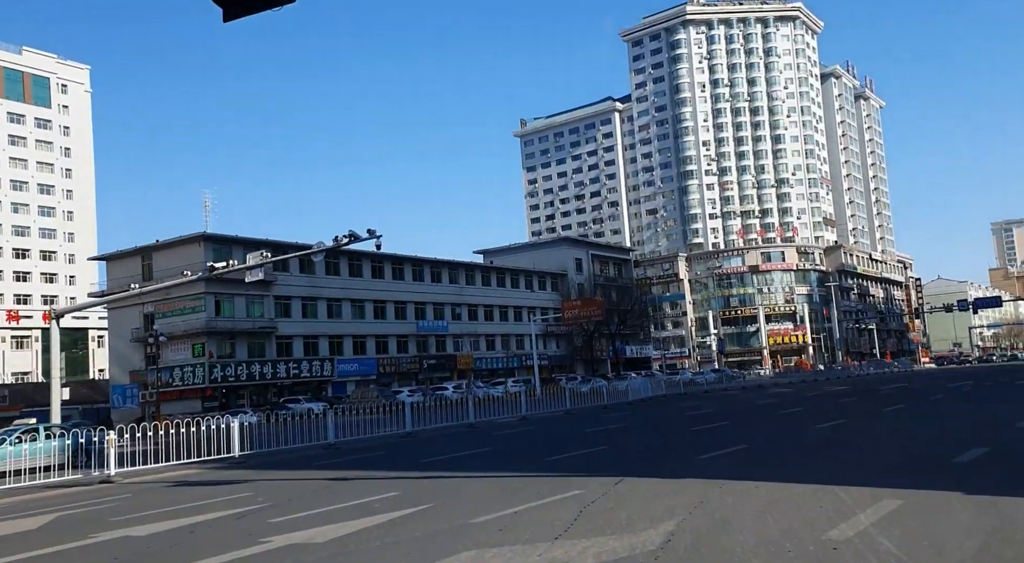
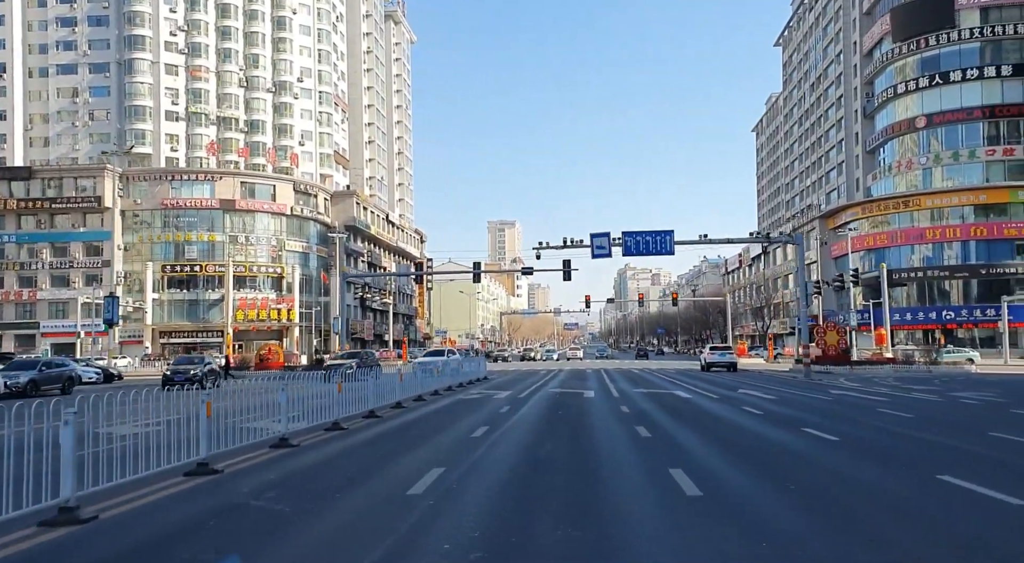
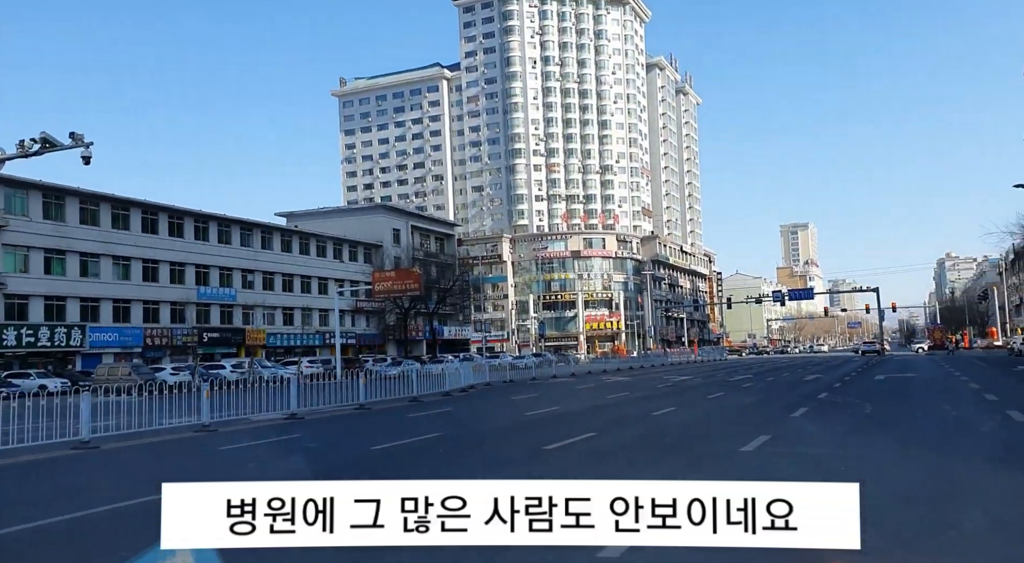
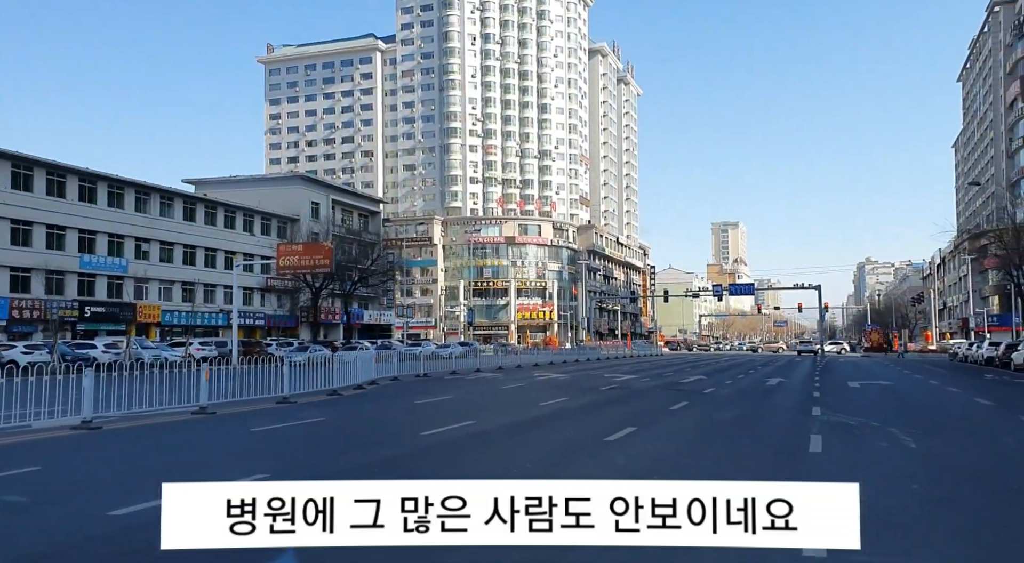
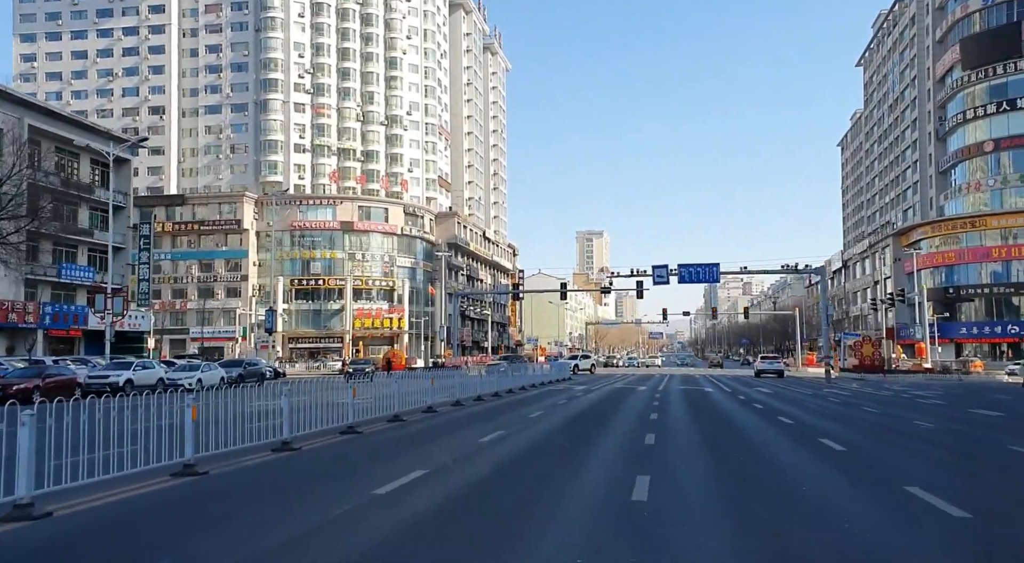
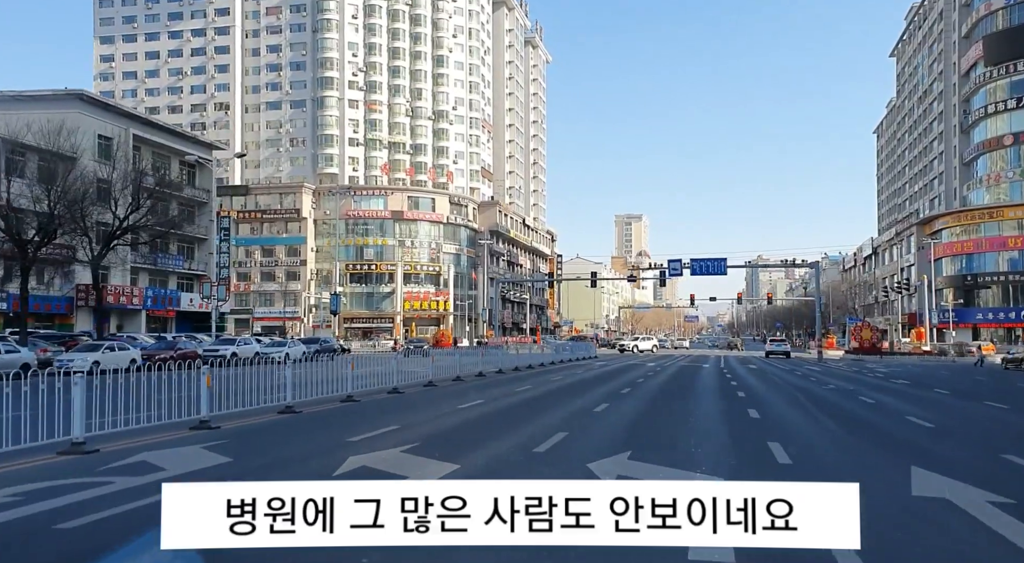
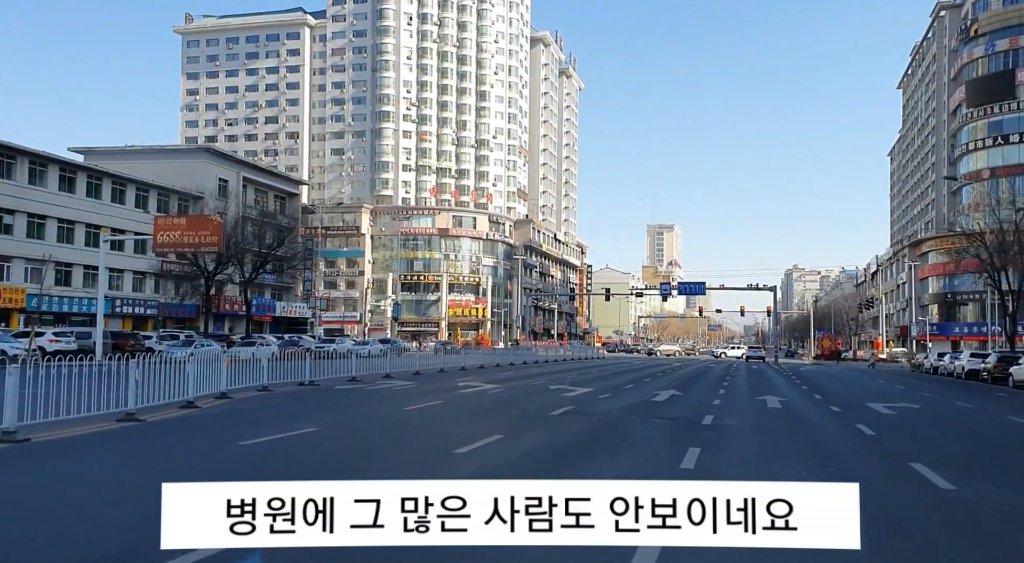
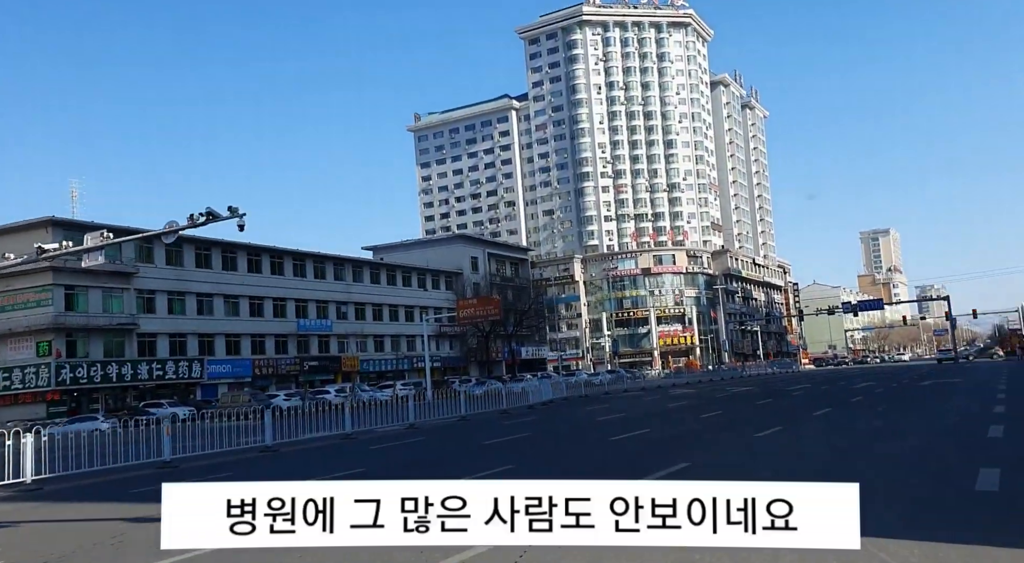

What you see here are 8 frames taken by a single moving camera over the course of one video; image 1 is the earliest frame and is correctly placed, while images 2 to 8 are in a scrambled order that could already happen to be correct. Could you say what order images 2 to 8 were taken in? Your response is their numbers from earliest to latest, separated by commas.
8, 3, 4, 7, 6, 5, 2
